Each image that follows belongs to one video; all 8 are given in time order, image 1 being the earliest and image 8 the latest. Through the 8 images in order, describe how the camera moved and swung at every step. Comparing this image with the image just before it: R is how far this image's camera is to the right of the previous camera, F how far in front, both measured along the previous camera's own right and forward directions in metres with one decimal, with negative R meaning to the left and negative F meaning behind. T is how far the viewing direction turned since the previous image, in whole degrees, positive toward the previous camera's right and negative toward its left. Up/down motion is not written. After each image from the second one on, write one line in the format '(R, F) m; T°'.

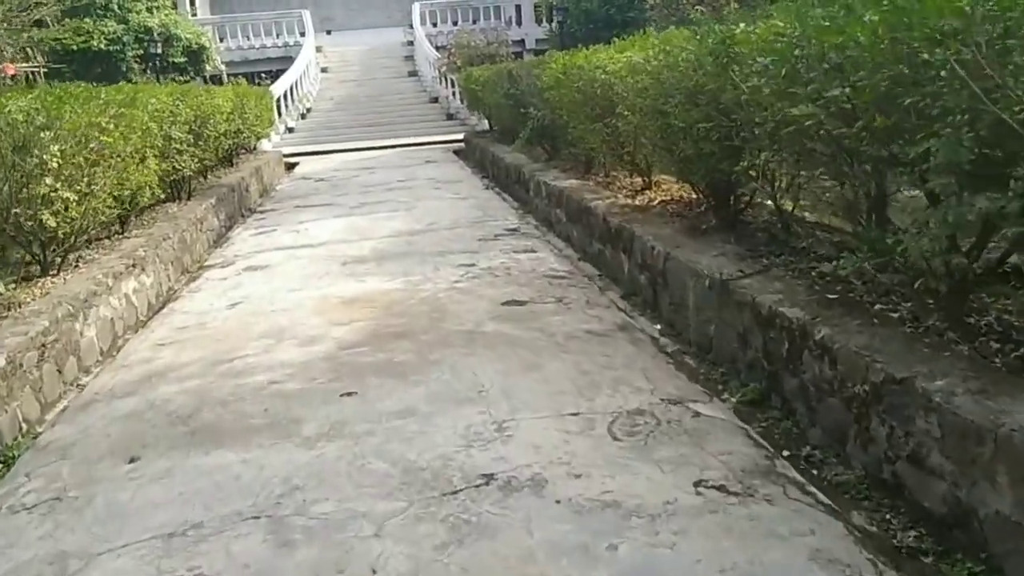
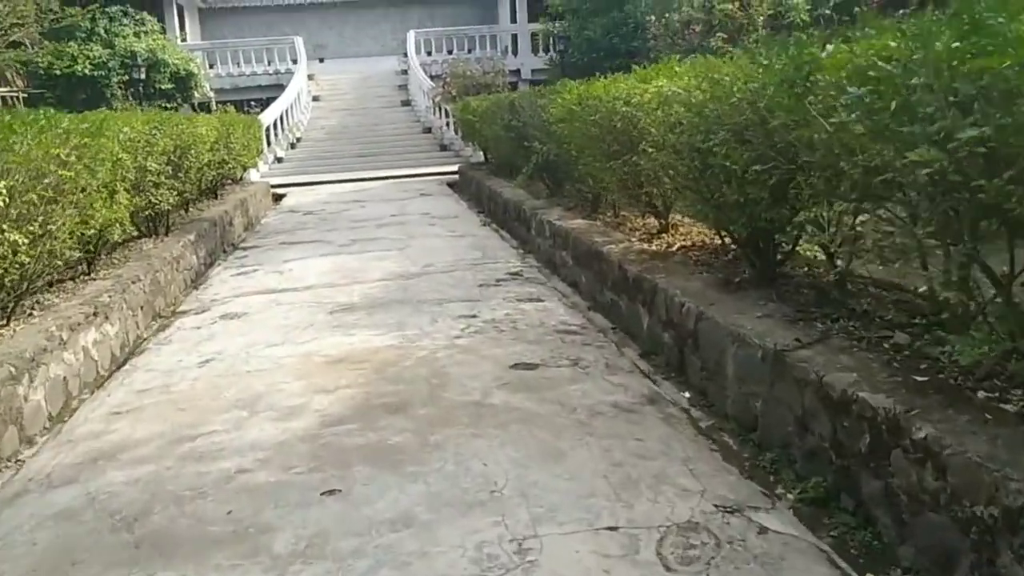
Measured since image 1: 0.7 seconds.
(-0.1, +0.5) m; +1°
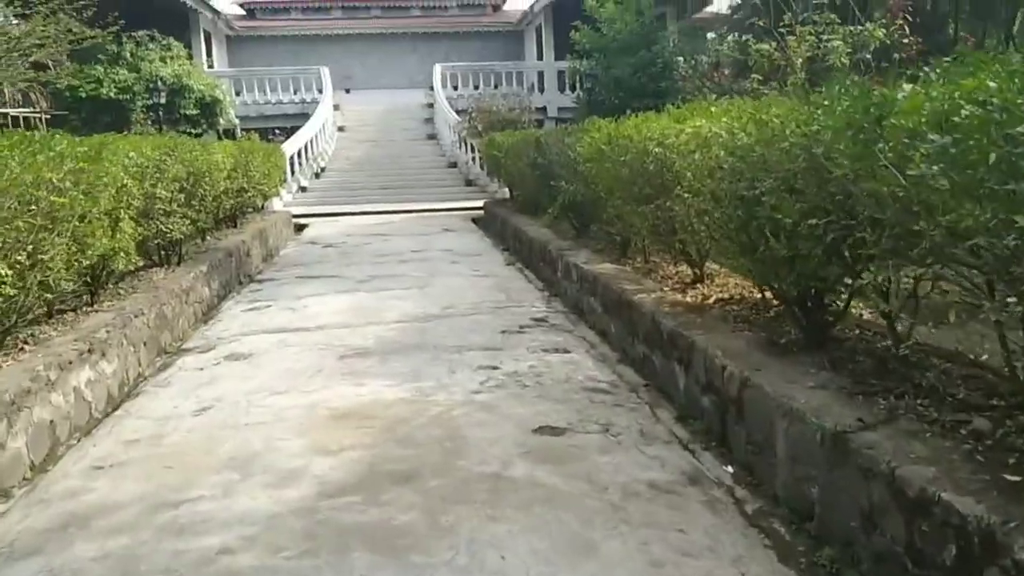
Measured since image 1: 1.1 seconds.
(0.0, +0.3) m; -1°
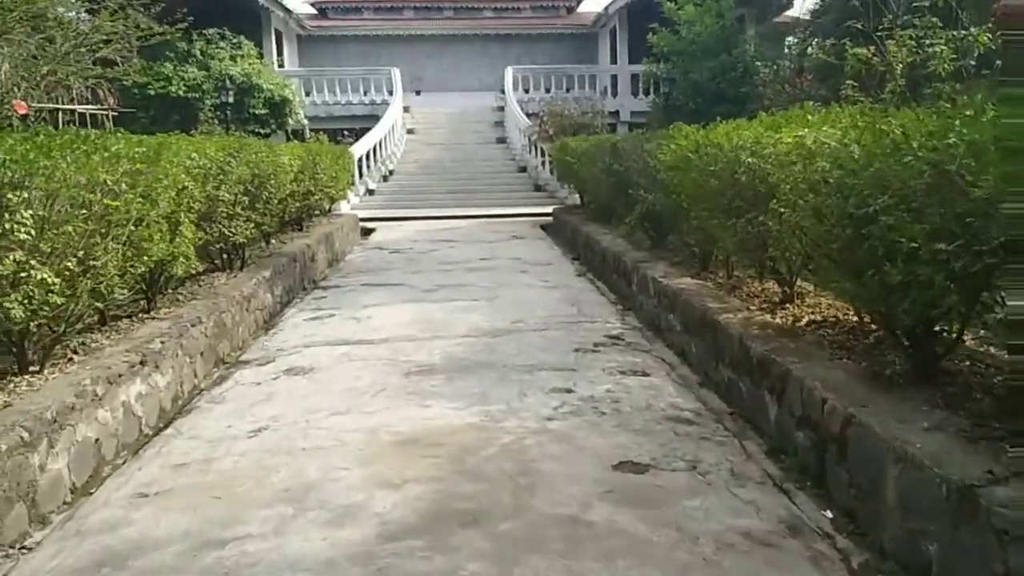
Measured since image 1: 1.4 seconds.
(-0.1, +0.3) m; -3°
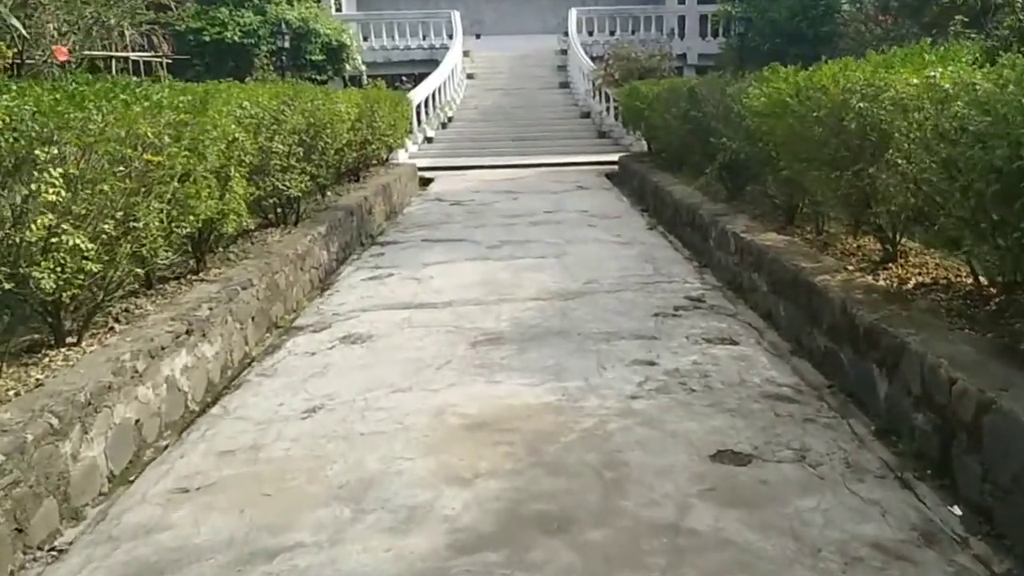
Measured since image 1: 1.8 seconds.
(-0.1, +0.4) m; -3°
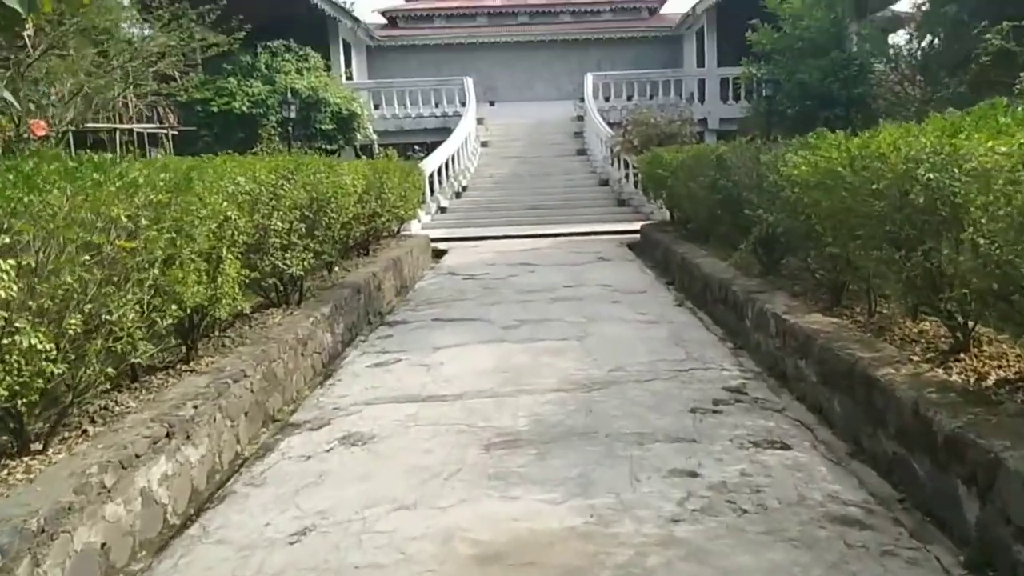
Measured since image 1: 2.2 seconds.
(0.0, +0.4) m; -1°
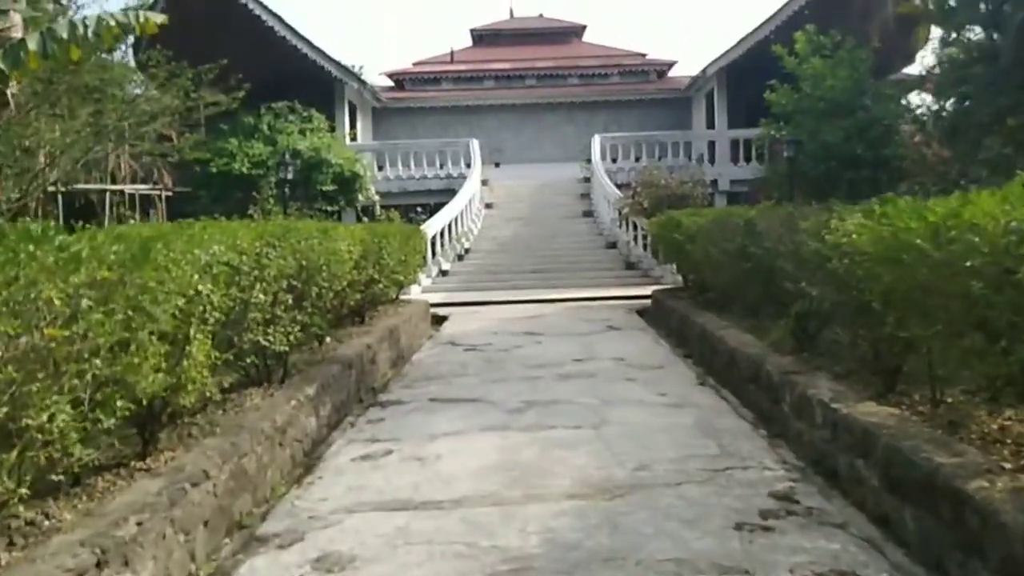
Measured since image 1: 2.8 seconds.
(0.0, +0.6) m; 0°
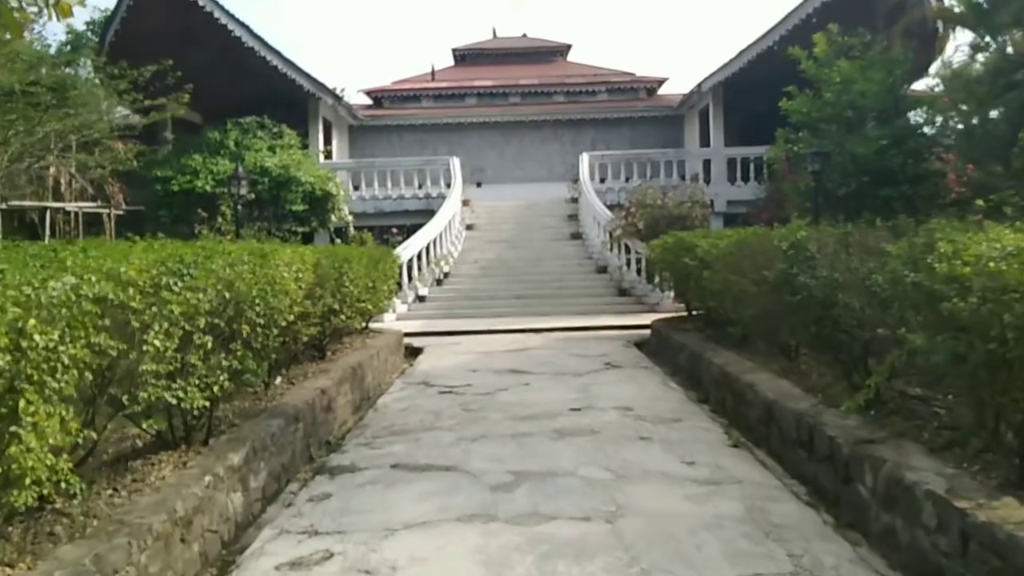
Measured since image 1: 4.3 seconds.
(0.0, +1.3) m; +1°
